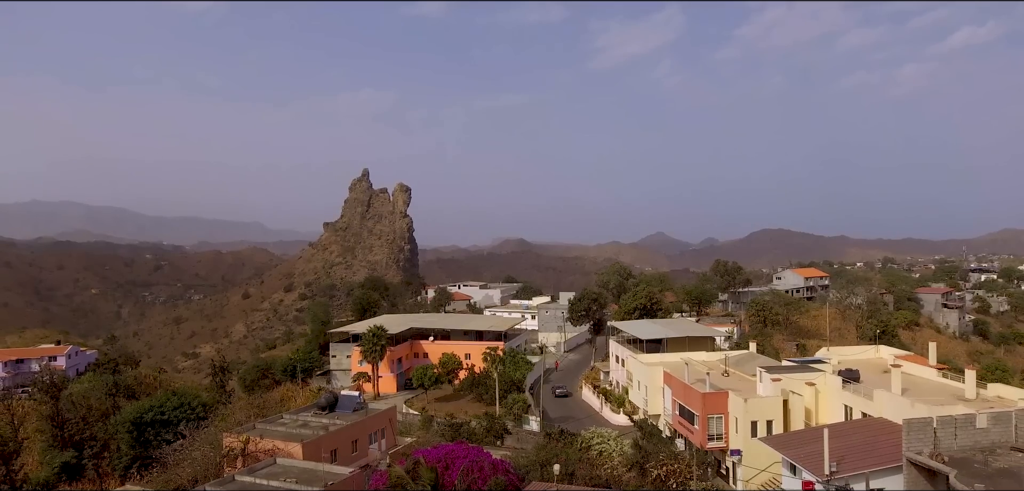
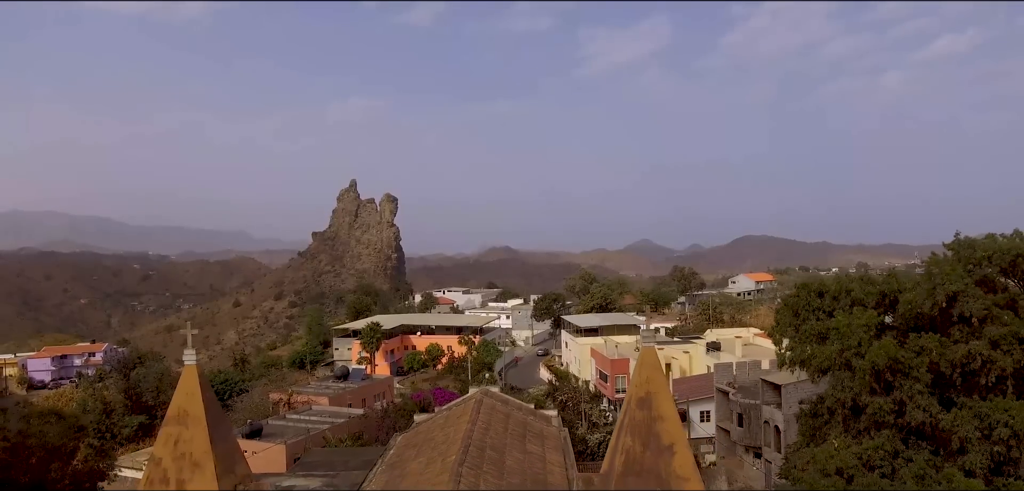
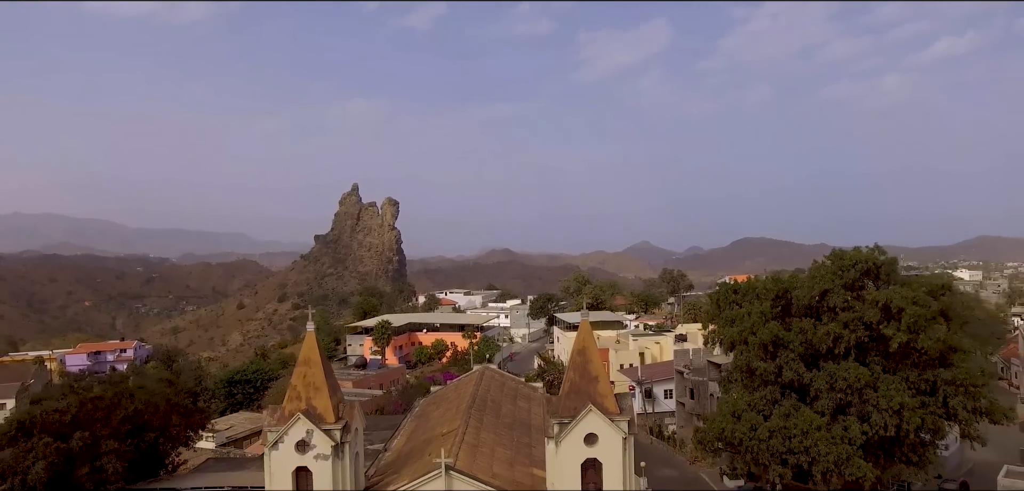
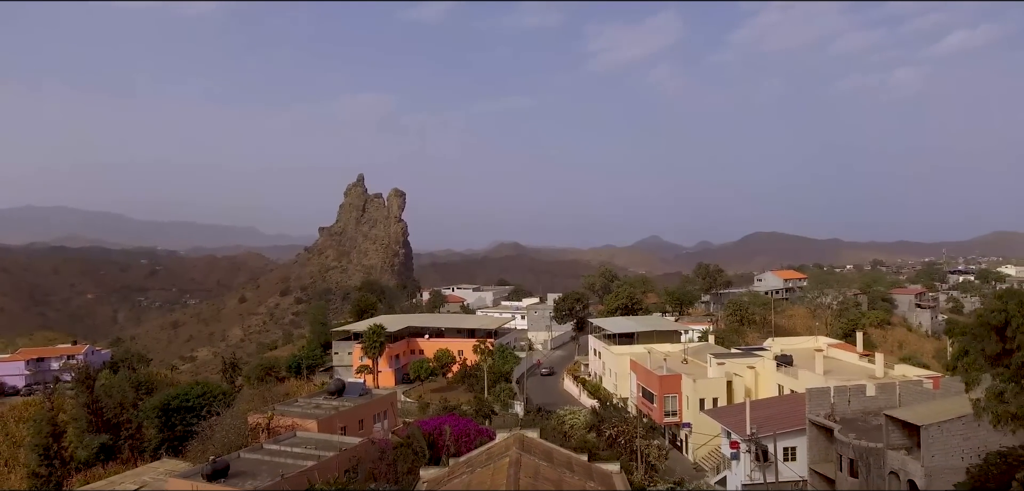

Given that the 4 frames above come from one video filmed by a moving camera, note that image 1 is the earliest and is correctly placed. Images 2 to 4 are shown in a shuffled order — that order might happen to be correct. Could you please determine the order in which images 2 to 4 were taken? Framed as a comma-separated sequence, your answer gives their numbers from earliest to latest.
4, 2, 3
